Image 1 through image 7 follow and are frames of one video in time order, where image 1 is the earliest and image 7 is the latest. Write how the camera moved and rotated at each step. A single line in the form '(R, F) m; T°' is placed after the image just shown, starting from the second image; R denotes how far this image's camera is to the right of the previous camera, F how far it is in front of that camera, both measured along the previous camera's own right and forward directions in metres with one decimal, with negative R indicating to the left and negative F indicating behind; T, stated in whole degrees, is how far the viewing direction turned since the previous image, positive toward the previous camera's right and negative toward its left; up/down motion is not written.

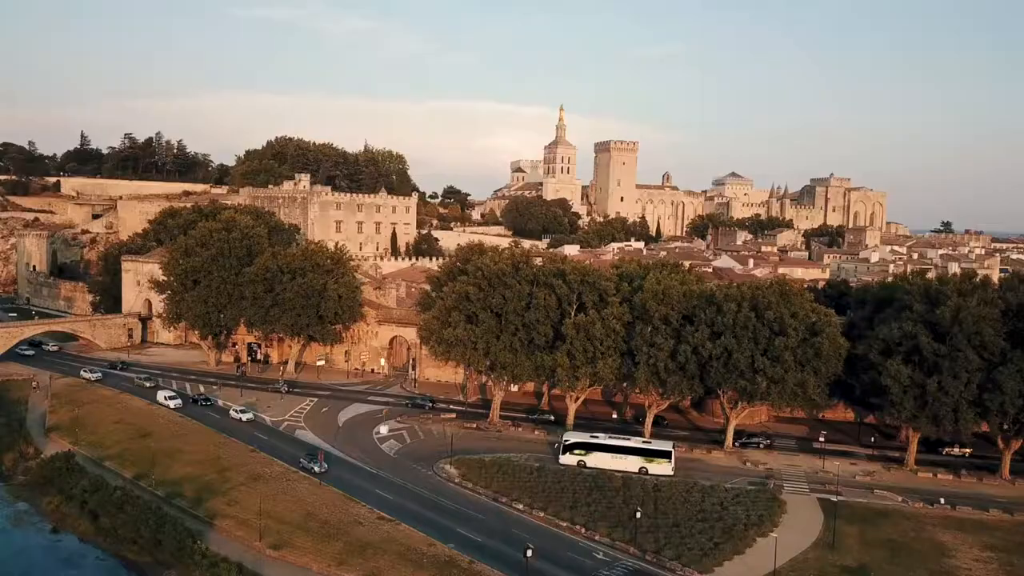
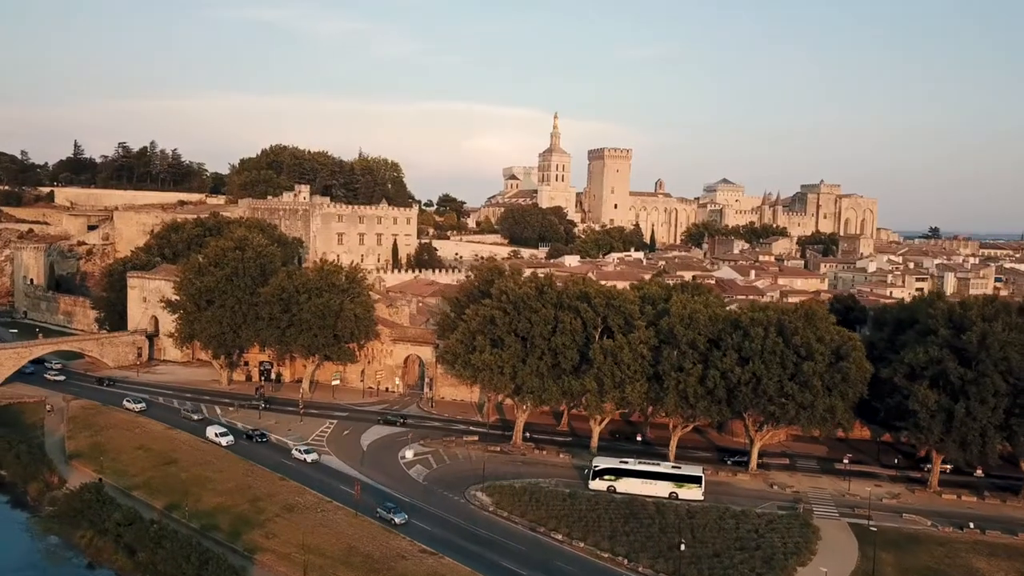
(-1.7, -0.1) m; +1°
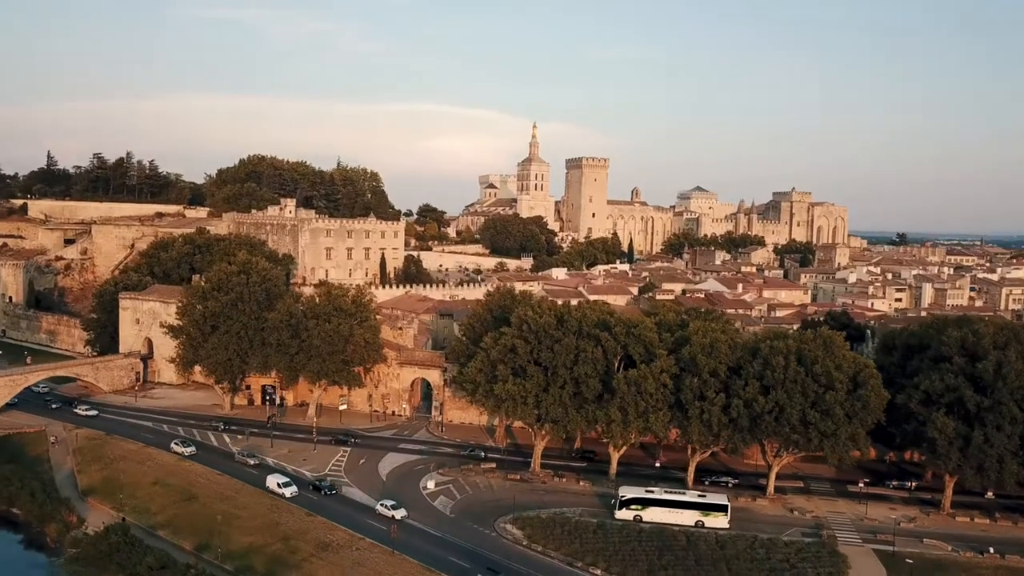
(-2.3, -0.1) m; +3°
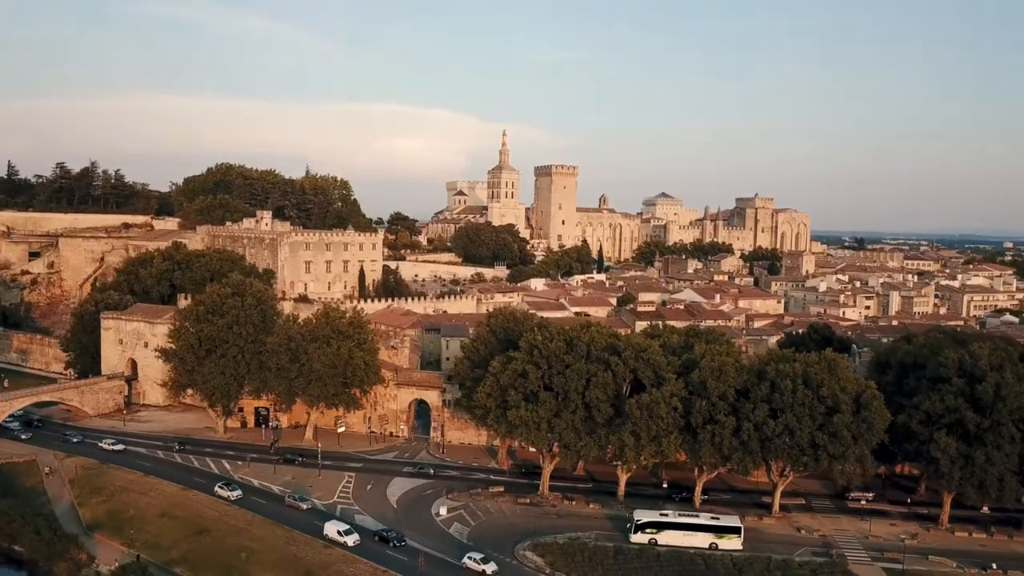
(-2.2, -0.1) m; +3°
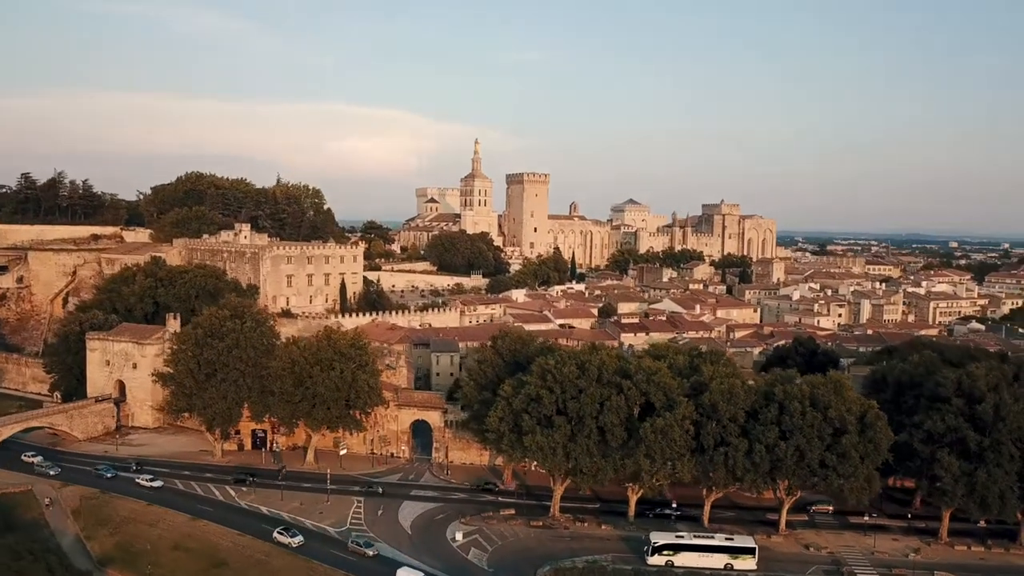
(-2.3, -0.2) m; +3°
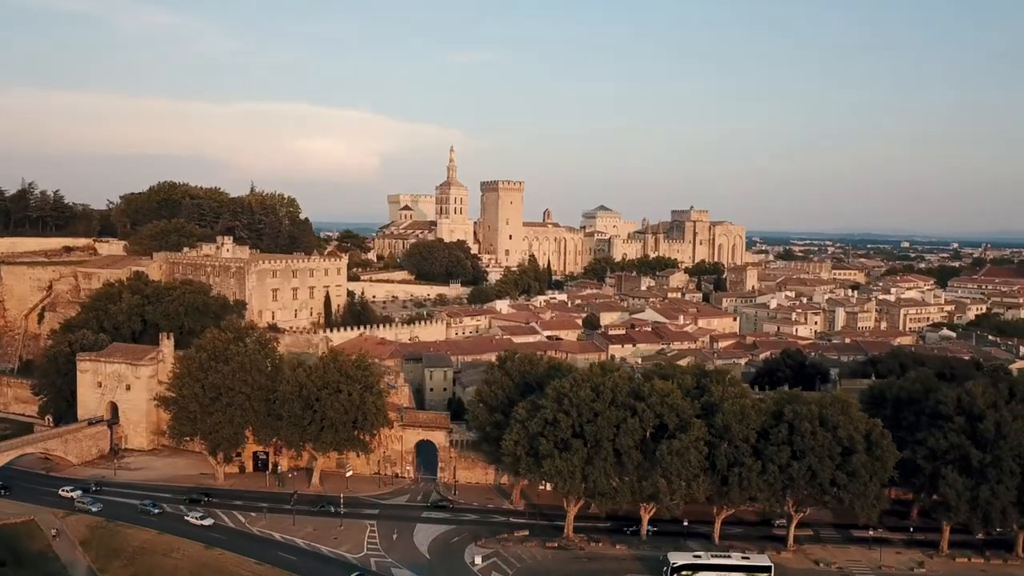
(-2.3, -0.3) m; +3°
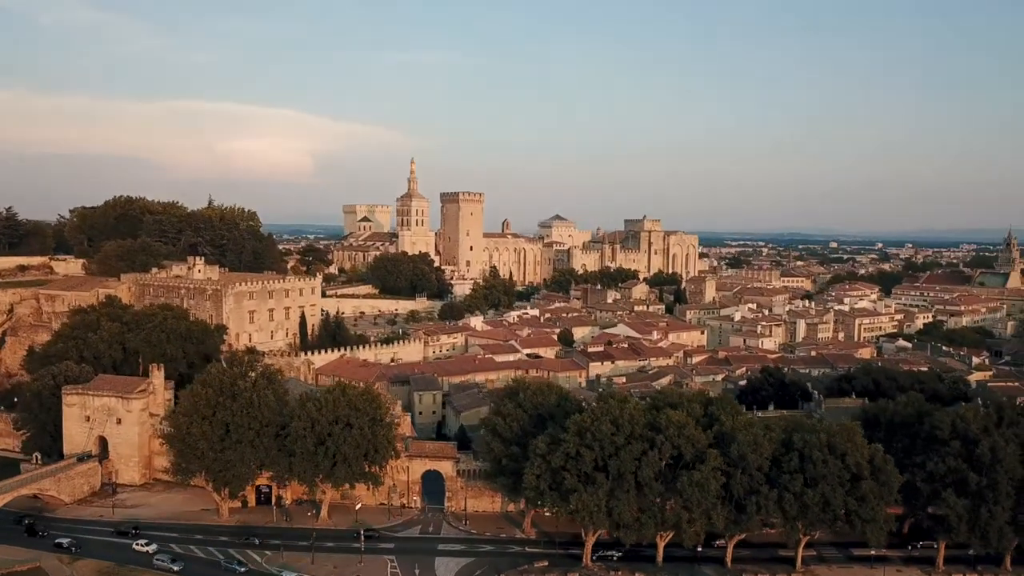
(-3.6, -0.5) m; +4°
